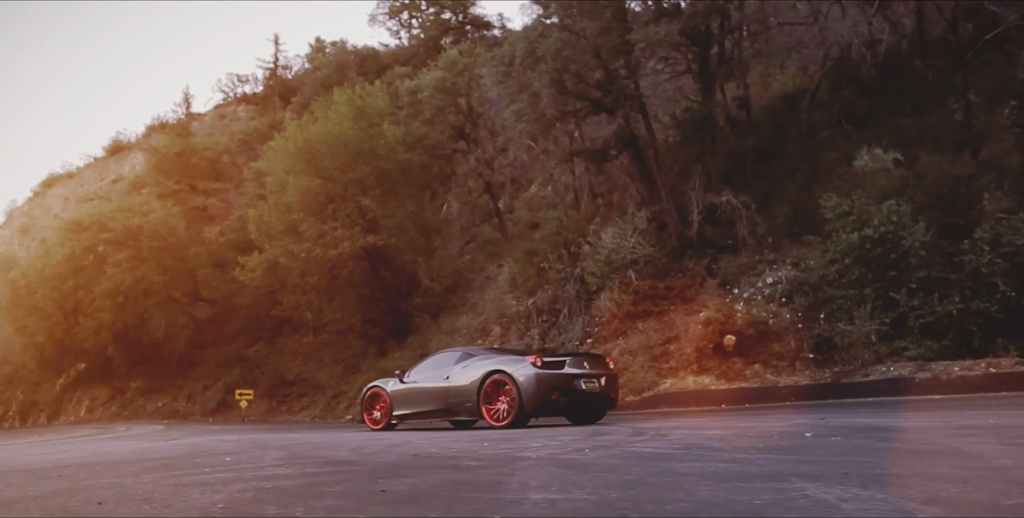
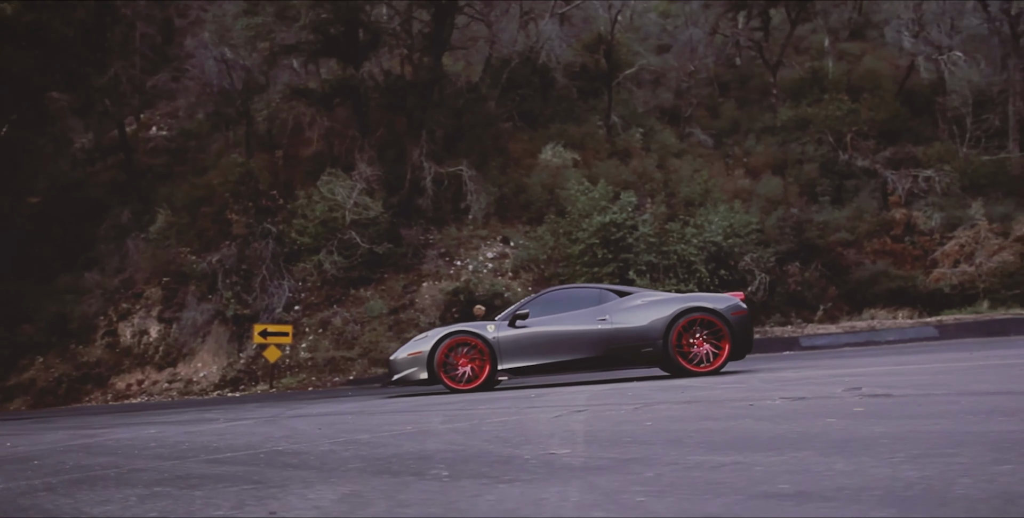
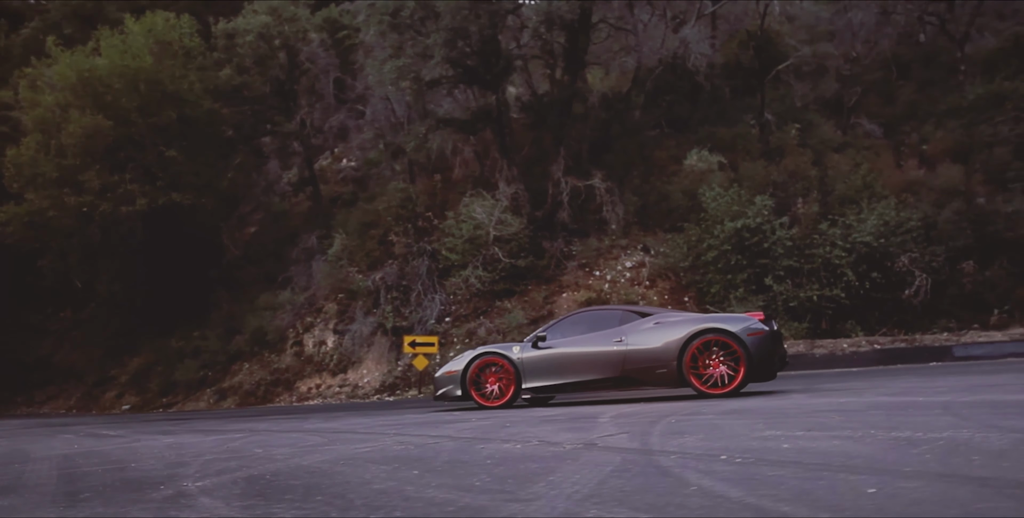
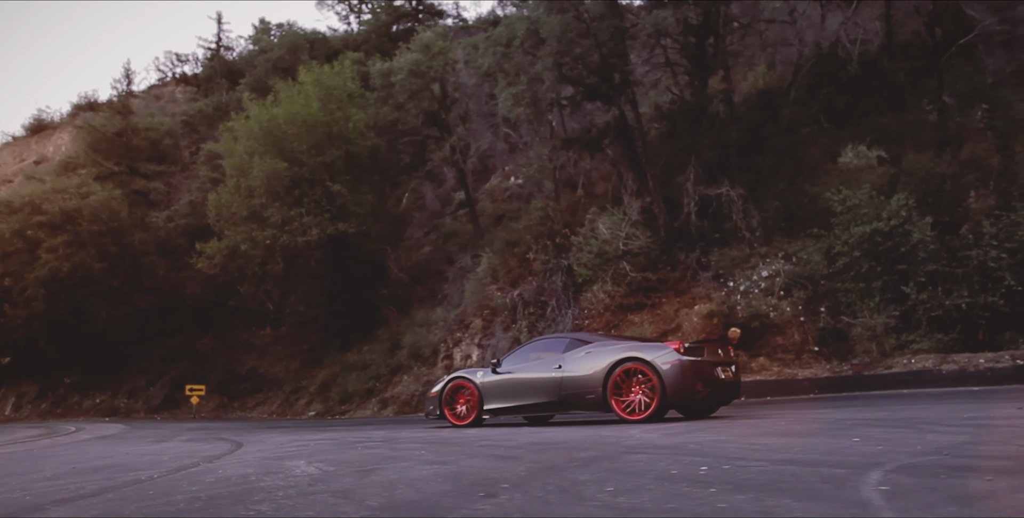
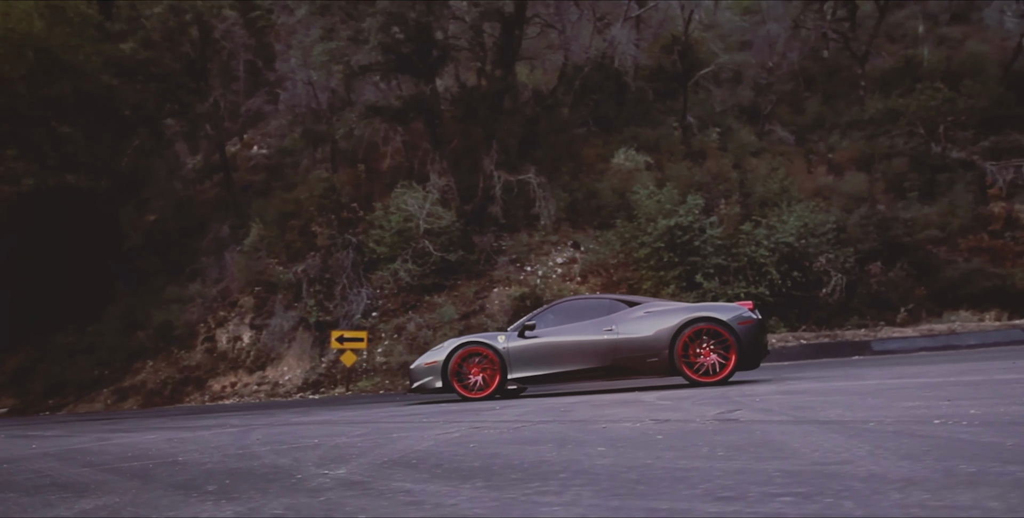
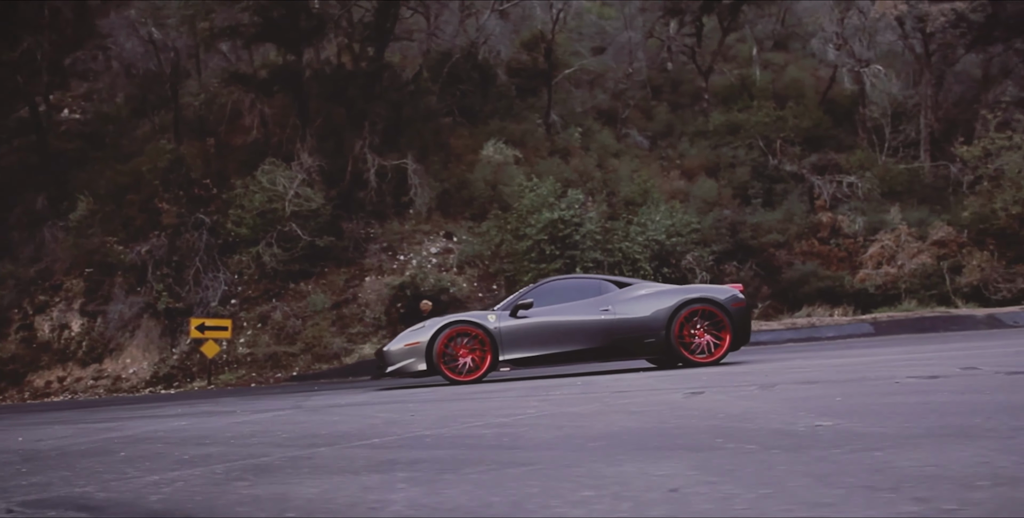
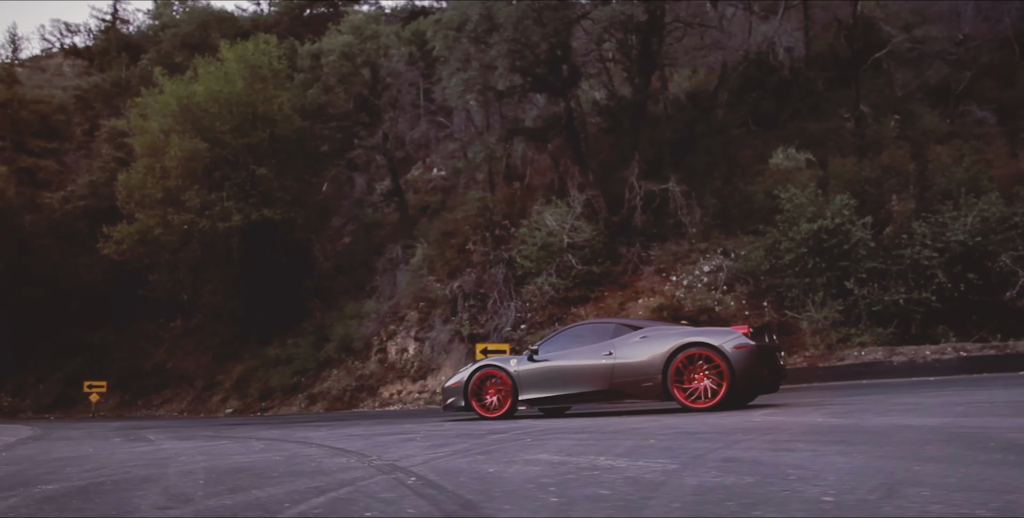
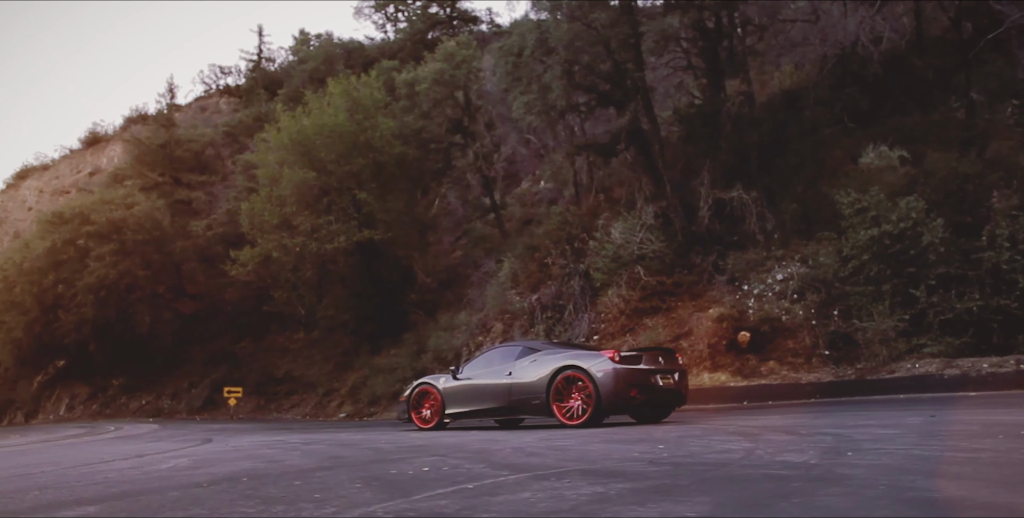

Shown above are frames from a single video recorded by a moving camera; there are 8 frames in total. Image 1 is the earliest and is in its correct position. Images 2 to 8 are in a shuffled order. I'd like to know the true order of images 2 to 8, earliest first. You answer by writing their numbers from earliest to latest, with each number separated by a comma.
8, 4, 7, 3, 5, 2, 6
